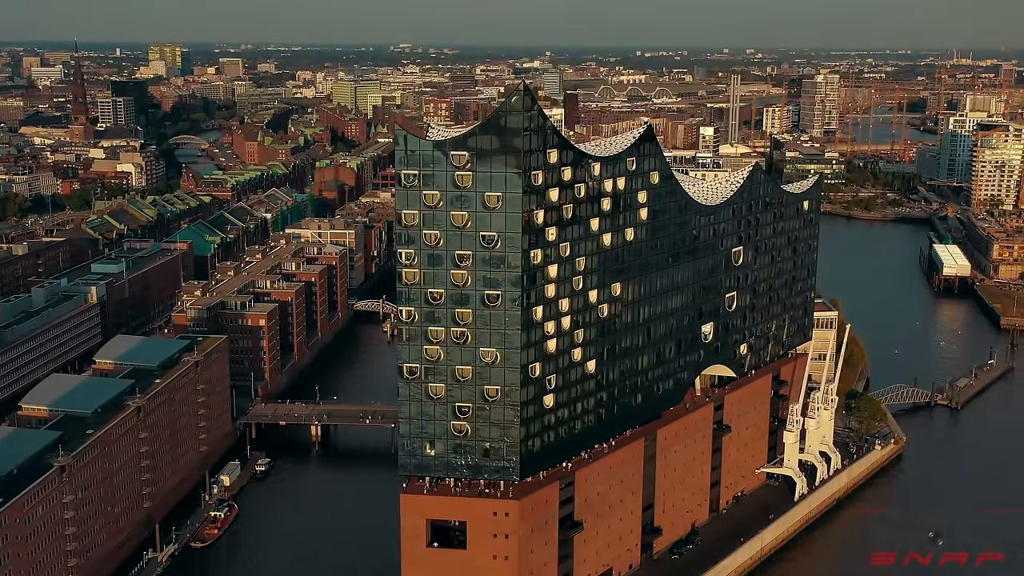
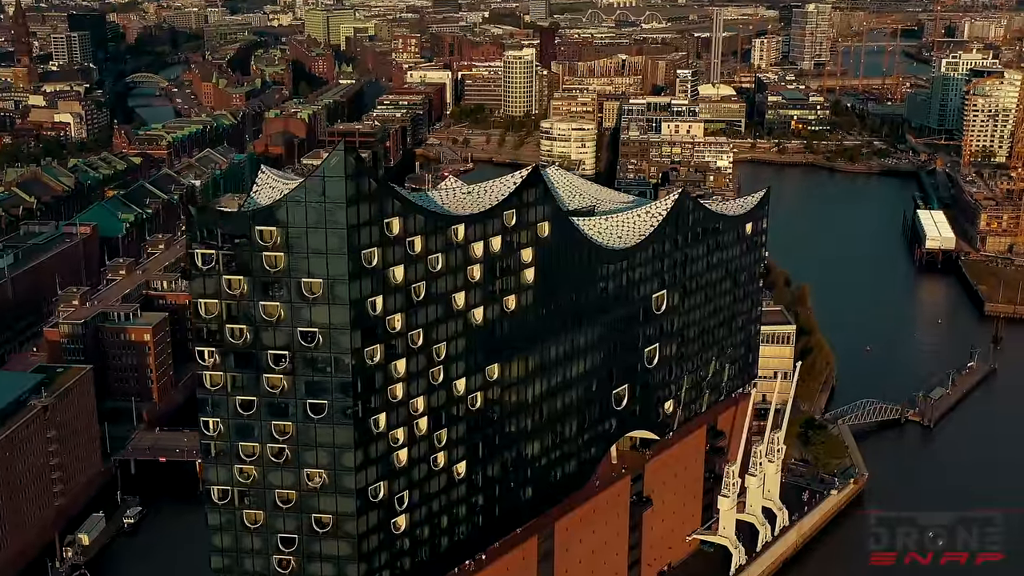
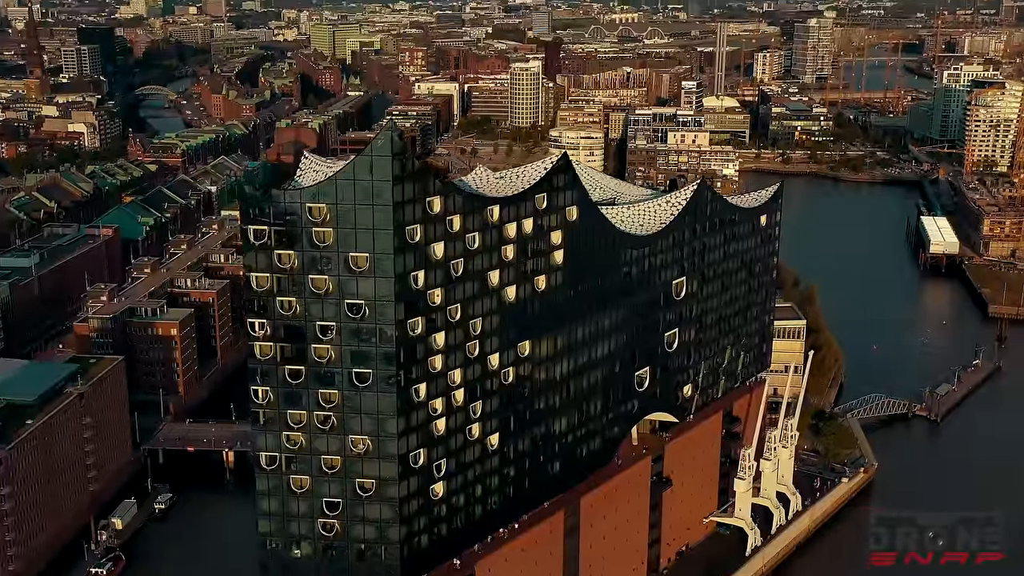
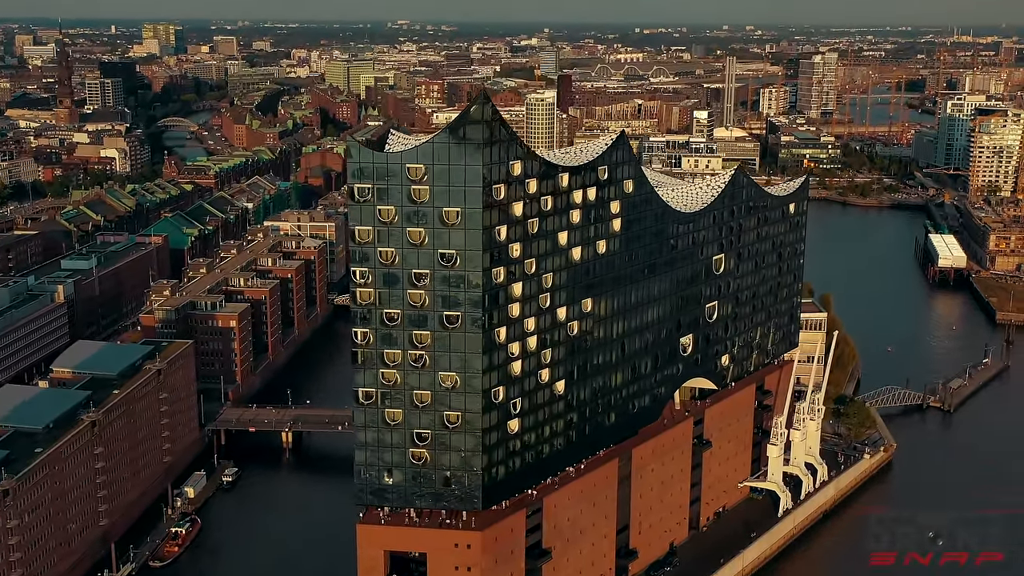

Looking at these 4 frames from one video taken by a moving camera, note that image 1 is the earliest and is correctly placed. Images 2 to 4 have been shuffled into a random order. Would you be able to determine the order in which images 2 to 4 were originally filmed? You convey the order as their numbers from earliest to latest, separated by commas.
4, 3, 2
